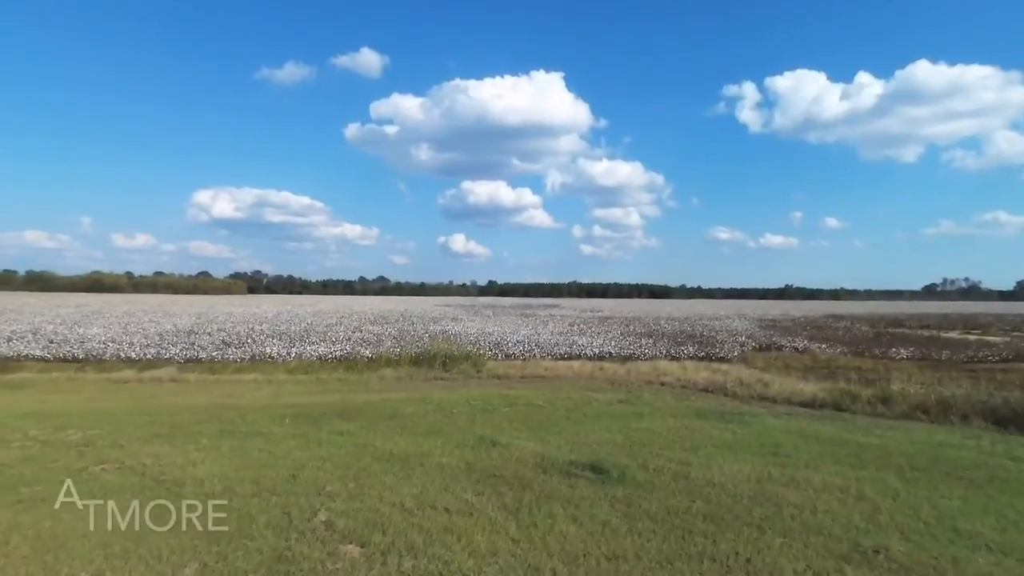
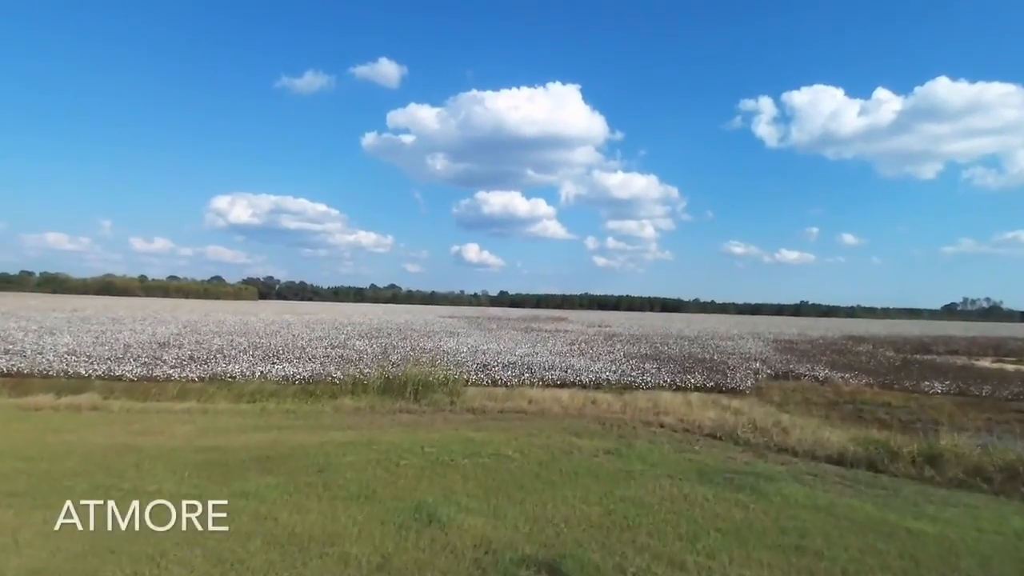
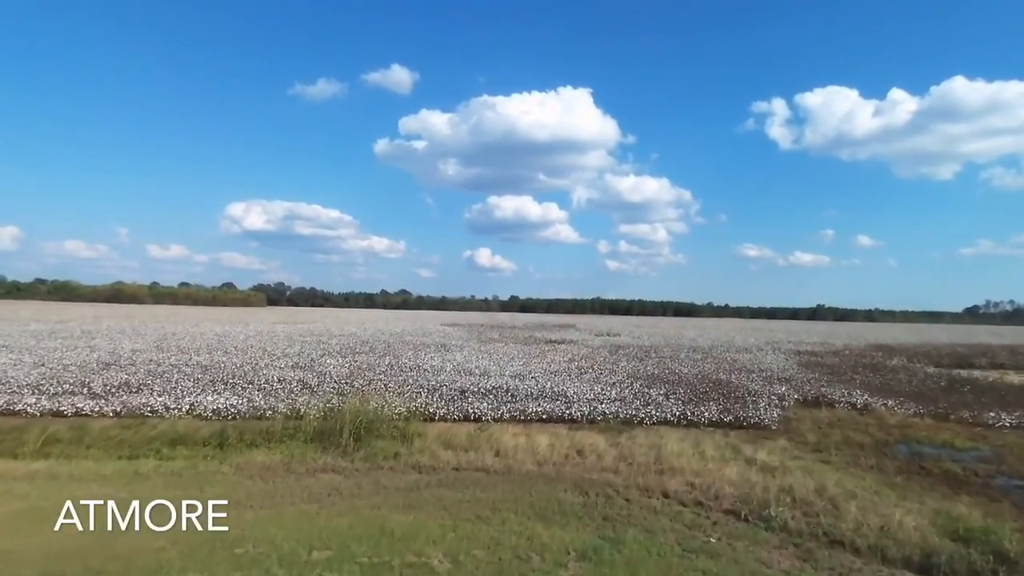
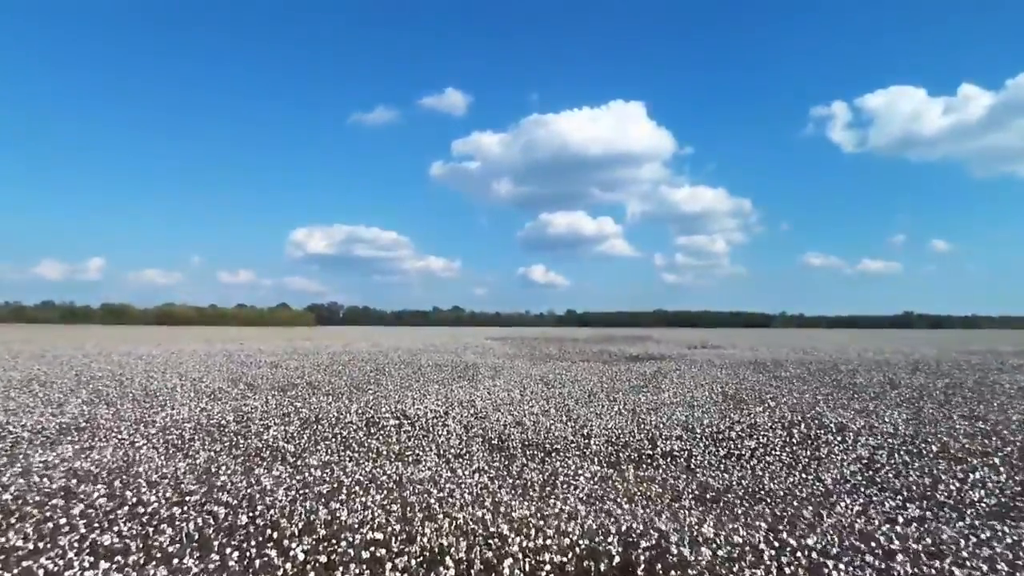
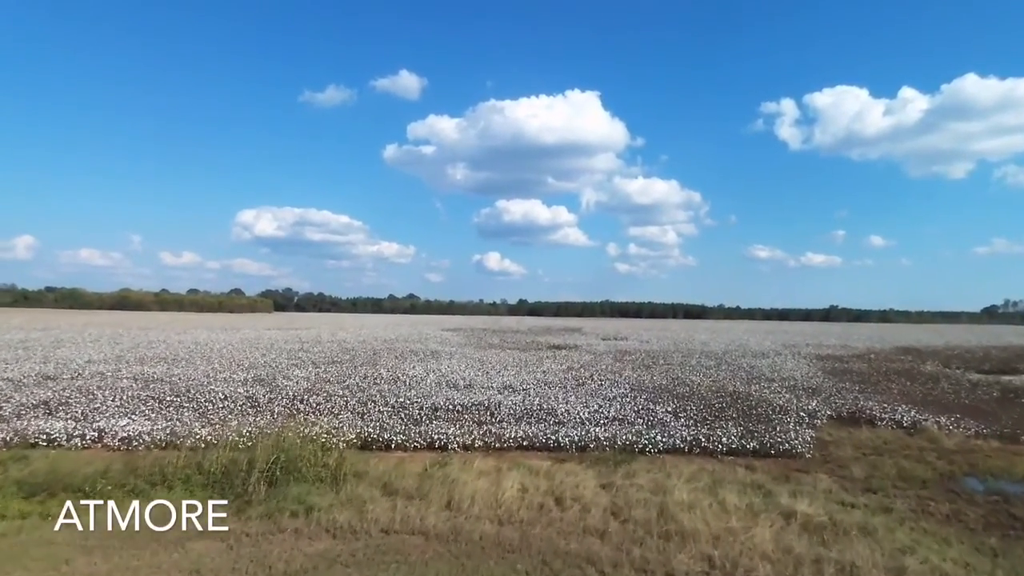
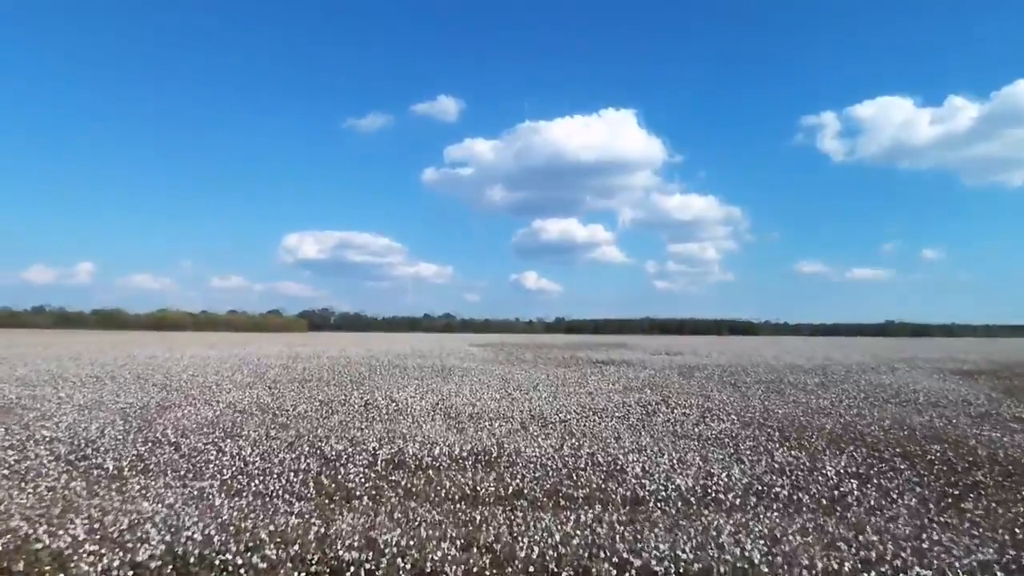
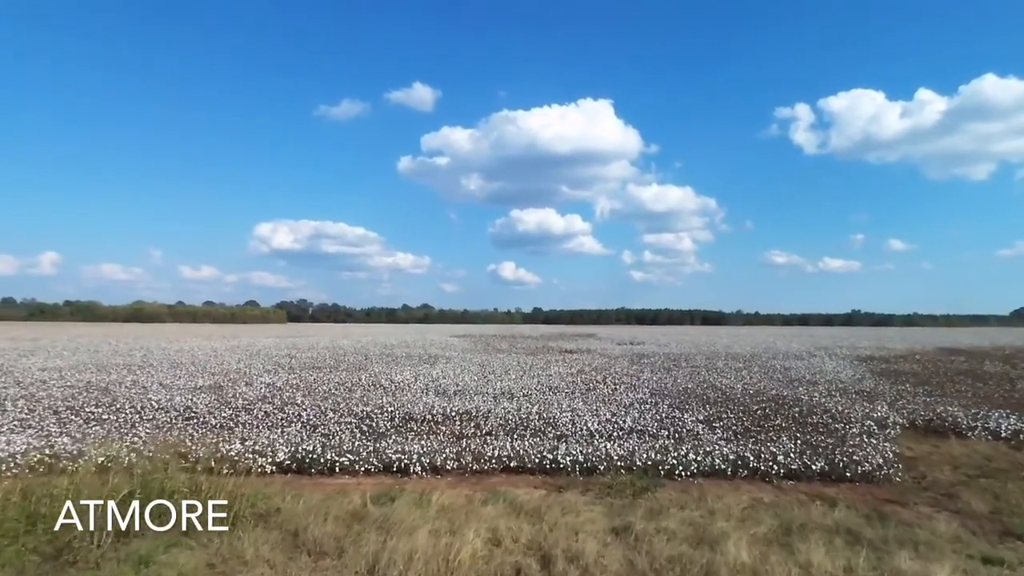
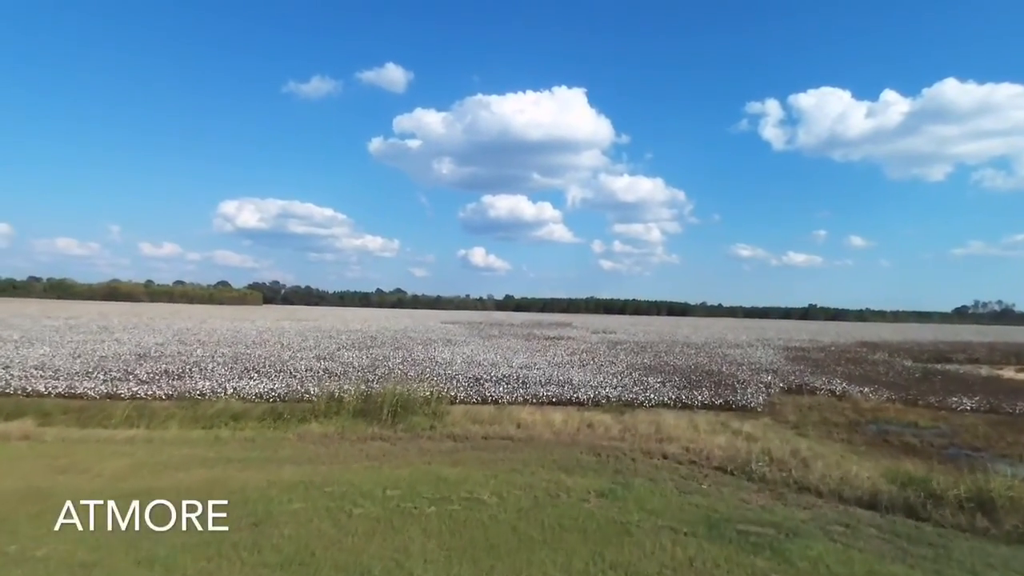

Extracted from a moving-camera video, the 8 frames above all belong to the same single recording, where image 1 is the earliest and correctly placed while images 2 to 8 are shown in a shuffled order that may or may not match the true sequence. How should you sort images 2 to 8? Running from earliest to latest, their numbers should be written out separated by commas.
2, 8, 3, 5, 7, 6, 4
